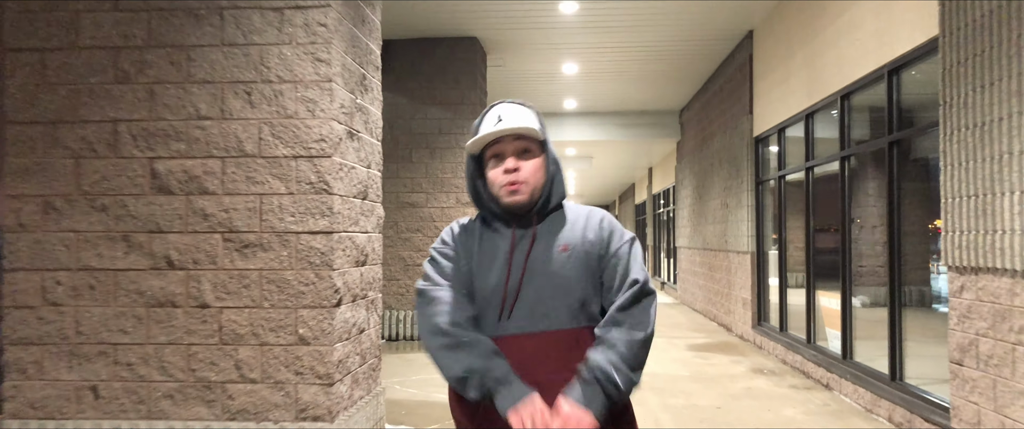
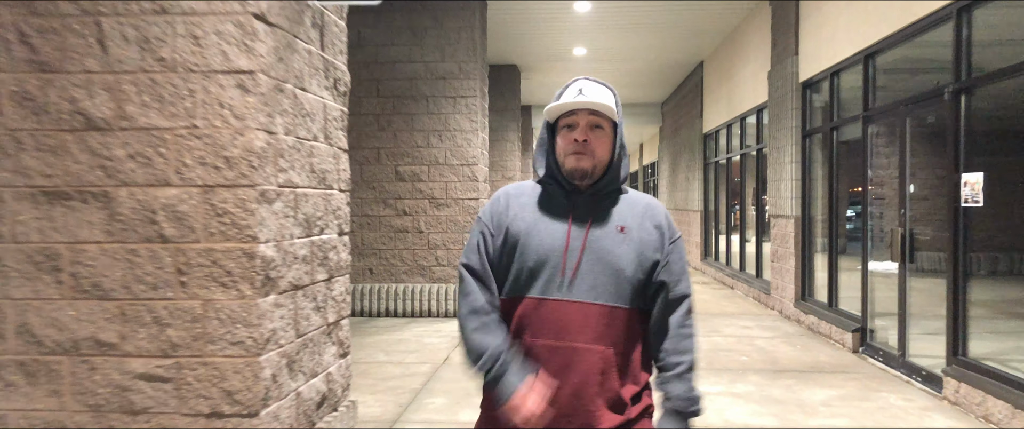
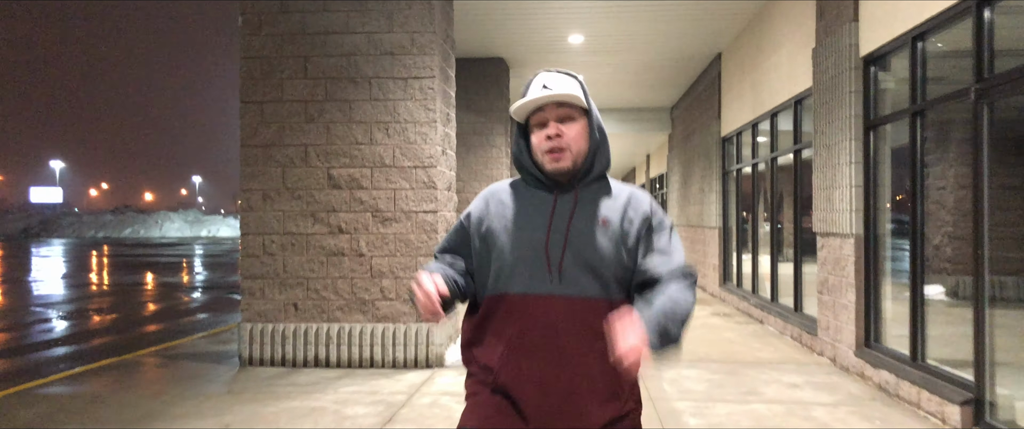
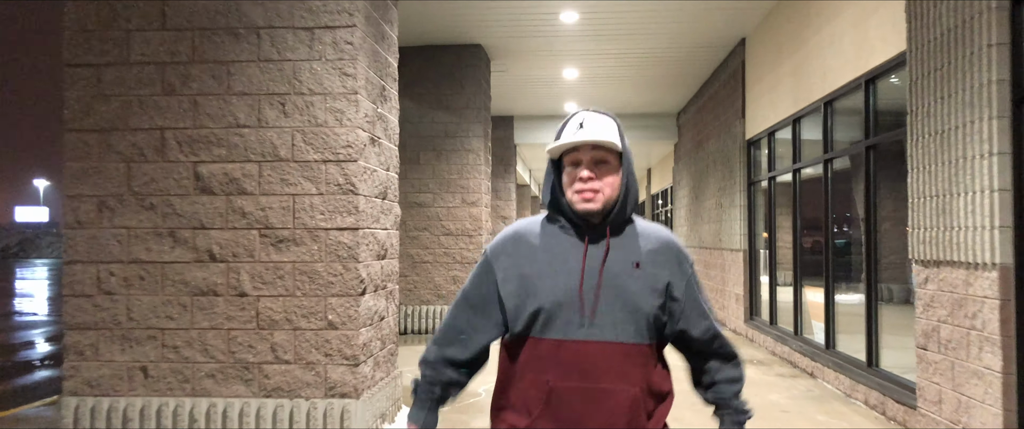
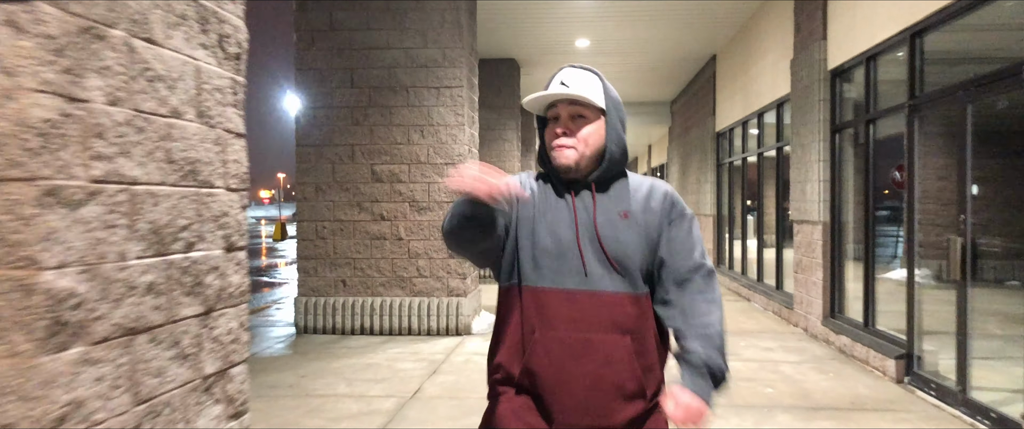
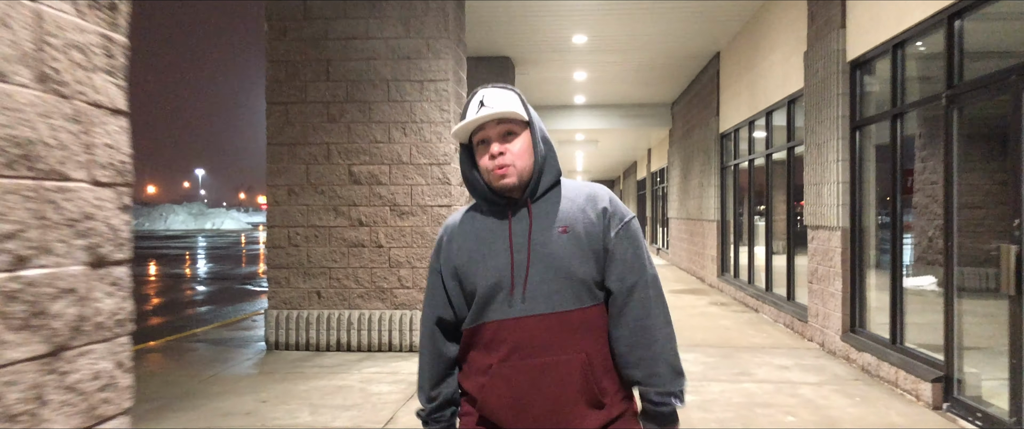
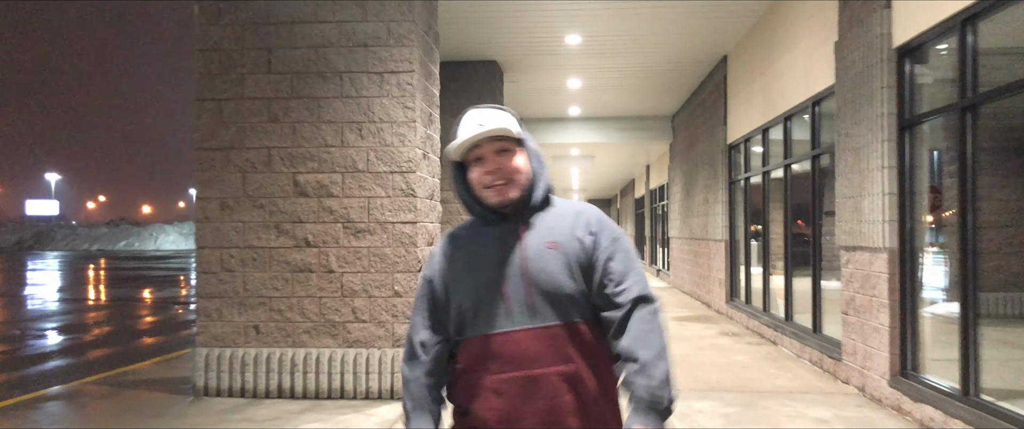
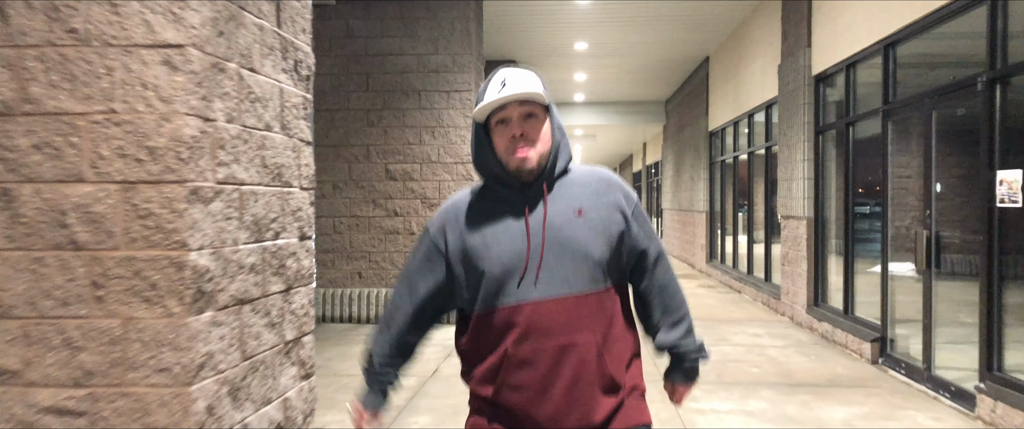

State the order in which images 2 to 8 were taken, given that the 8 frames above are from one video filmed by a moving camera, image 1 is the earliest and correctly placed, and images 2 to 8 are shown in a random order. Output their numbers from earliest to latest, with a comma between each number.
4, 7, 3, 6, 5, 8, 2
